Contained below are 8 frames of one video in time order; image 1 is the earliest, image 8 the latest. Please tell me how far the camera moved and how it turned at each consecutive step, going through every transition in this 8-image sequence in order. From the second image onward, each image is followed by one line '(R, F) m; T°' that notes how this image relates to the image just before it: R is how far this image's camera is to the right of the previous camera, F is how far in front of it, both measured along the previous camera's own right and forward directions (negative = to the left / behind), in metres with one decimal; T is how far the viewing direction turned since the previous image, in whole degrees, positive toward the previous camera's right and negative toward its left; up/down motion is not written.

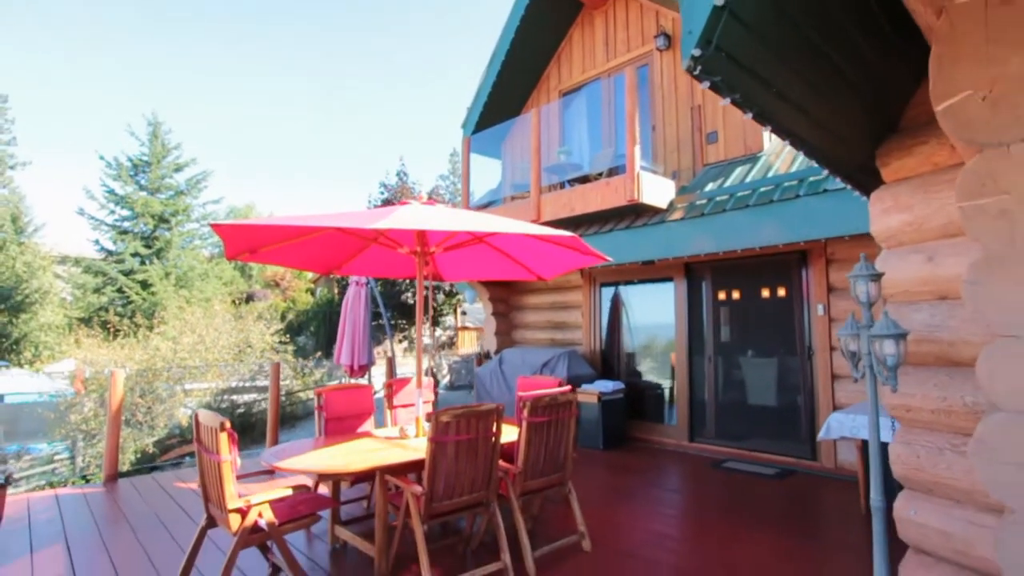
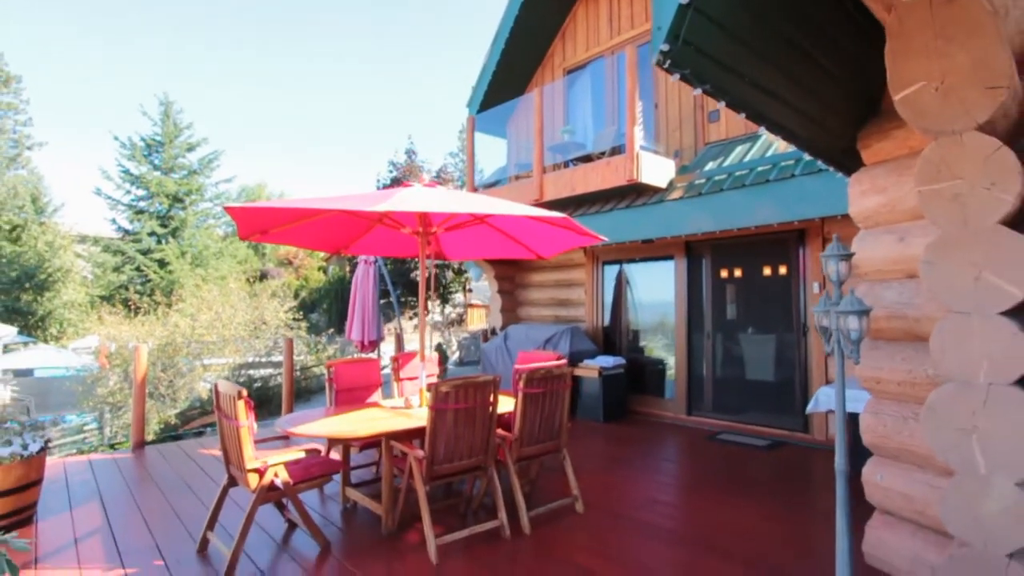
(+0.1, -0.2) m; -1°
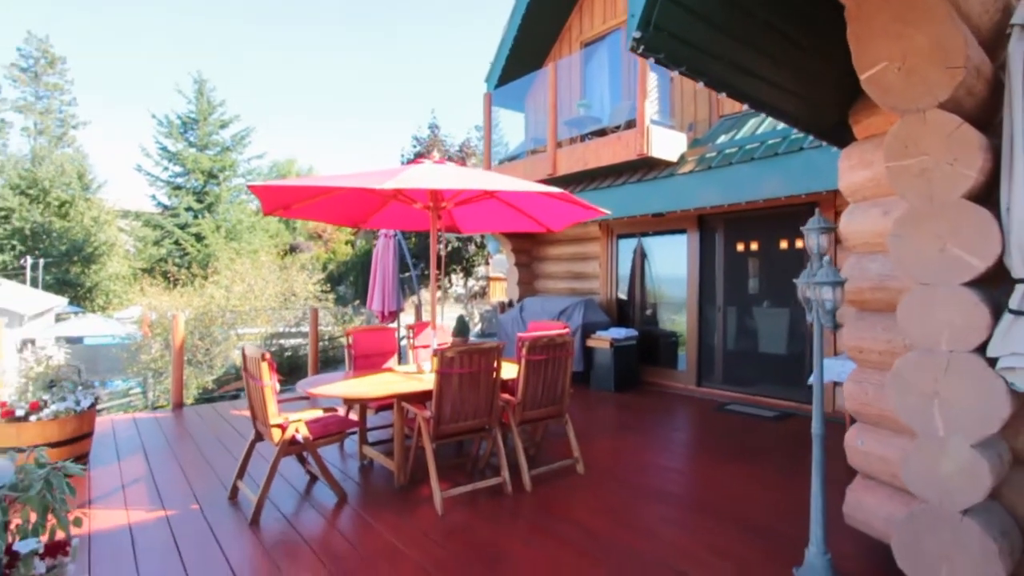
(+0.2, -0.2) m; -3°
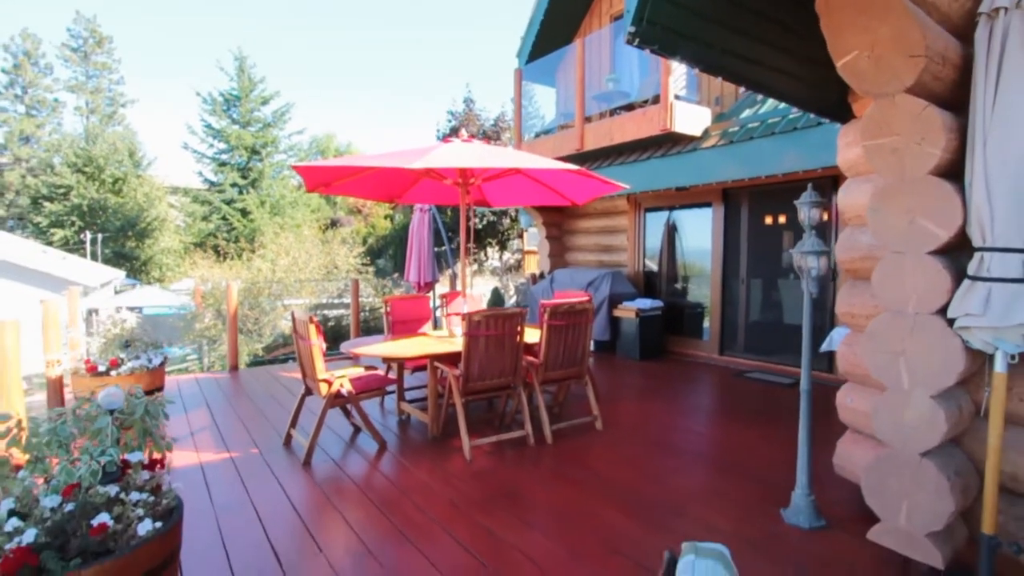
(+0.1, -0.3) m; -4°
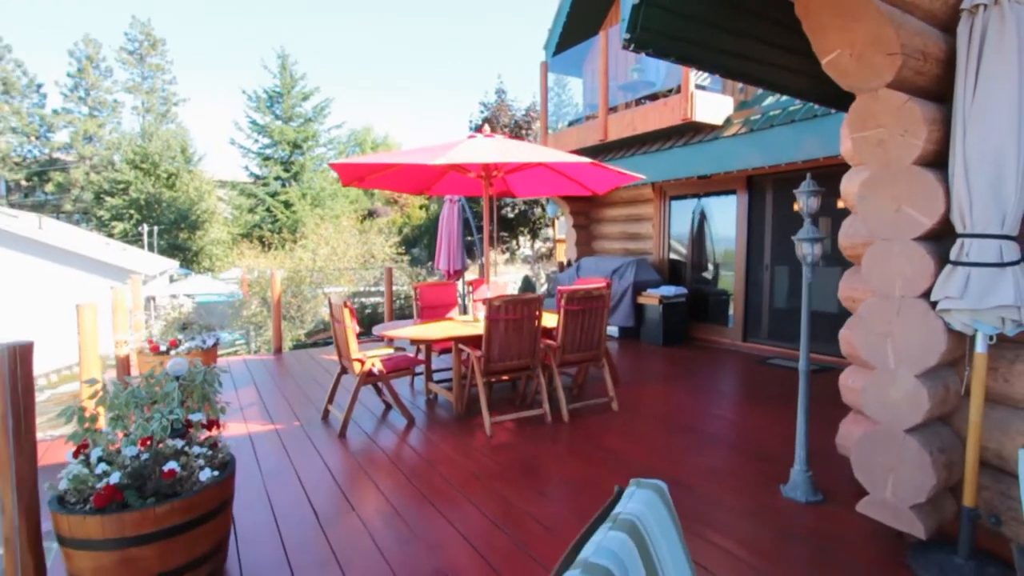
(+0.1, -0.2) m; -4°
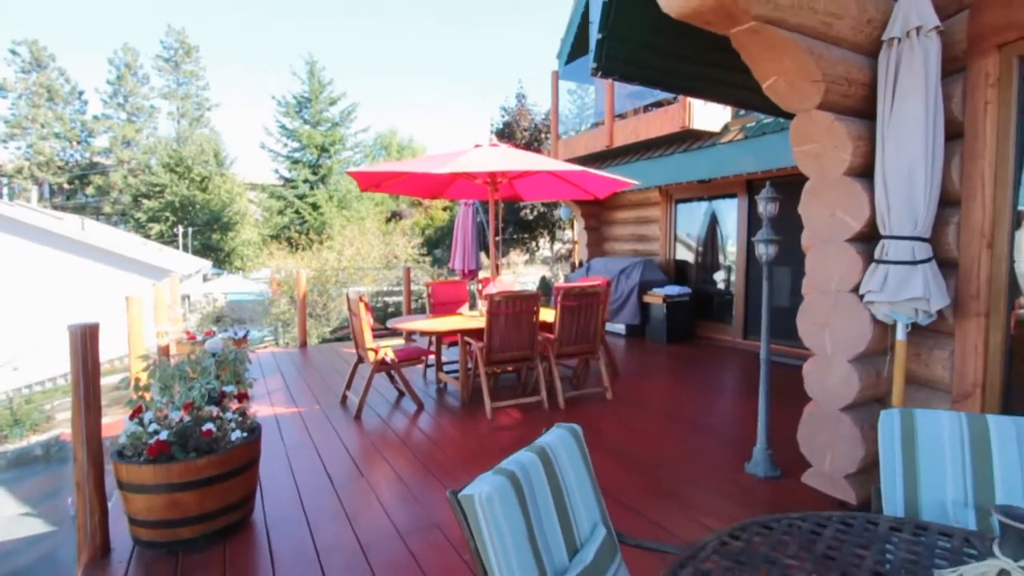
(+0.2, -0.4) m; -3°
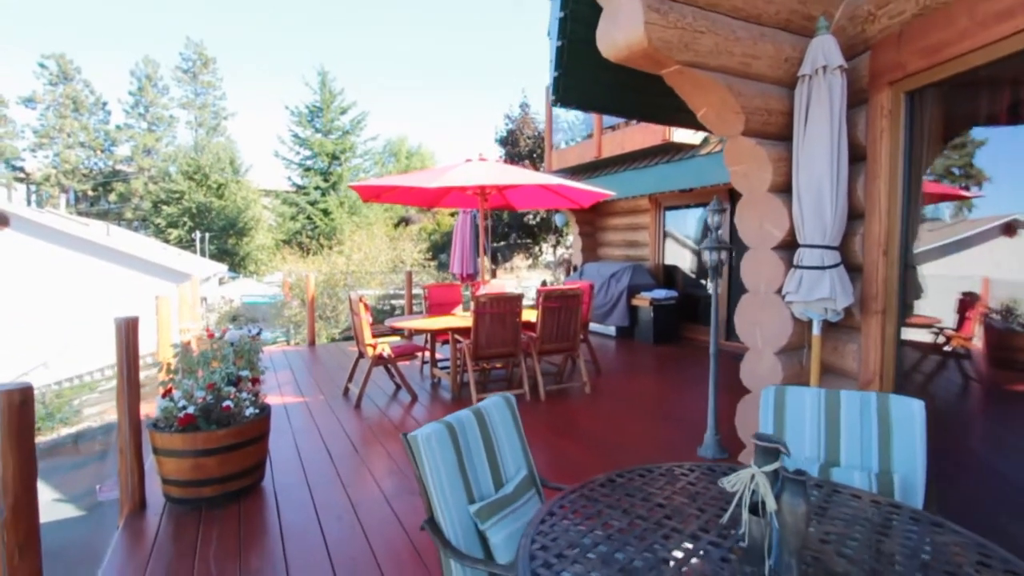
(+0.2, -0.4) m; -1°
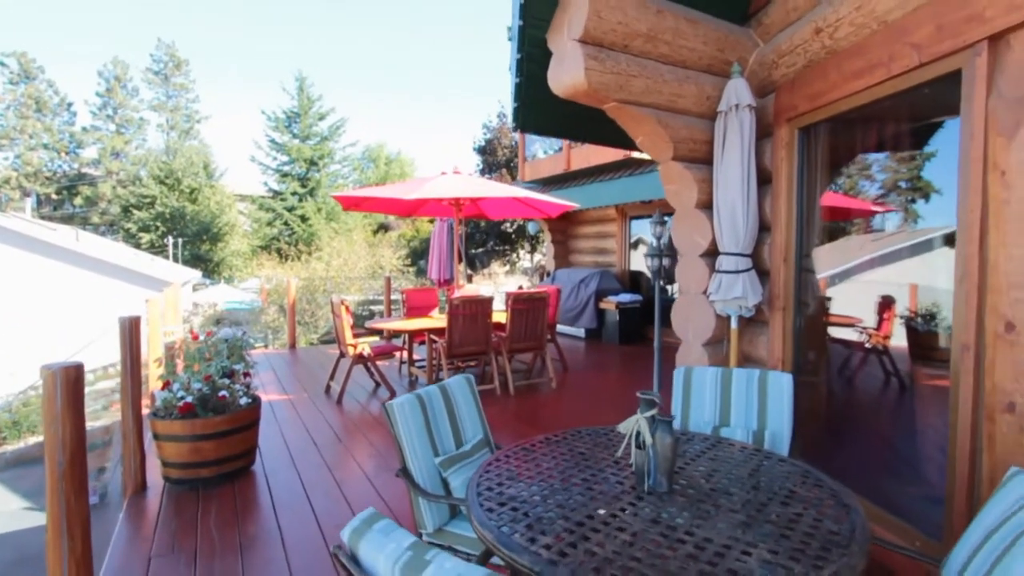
(+0.1, -0.4) m; +2°
